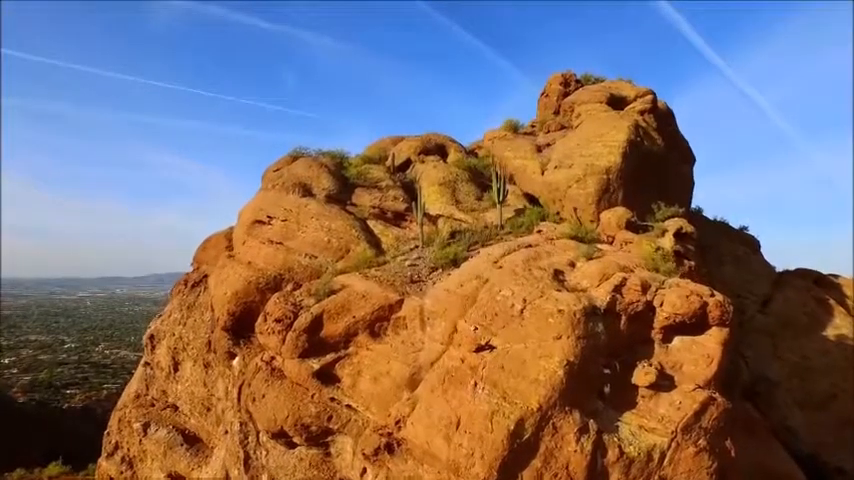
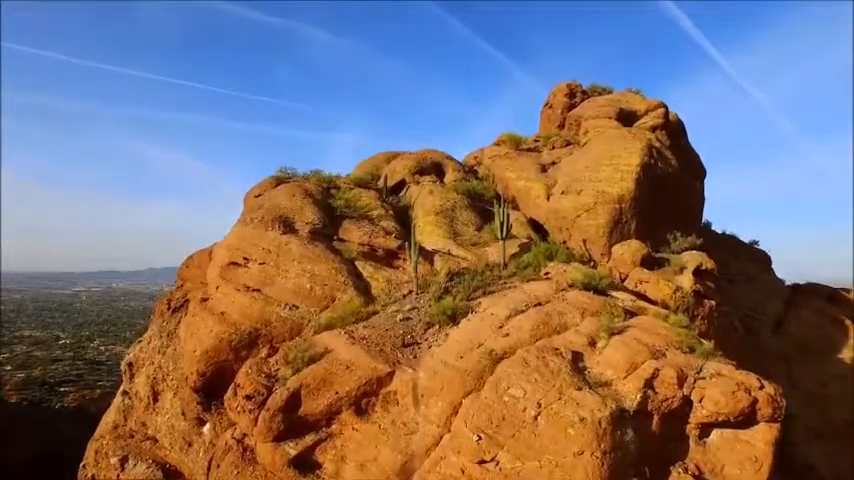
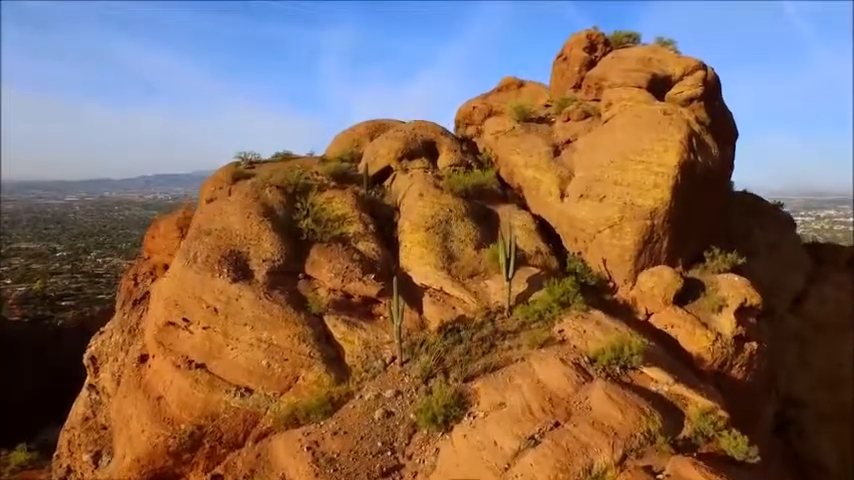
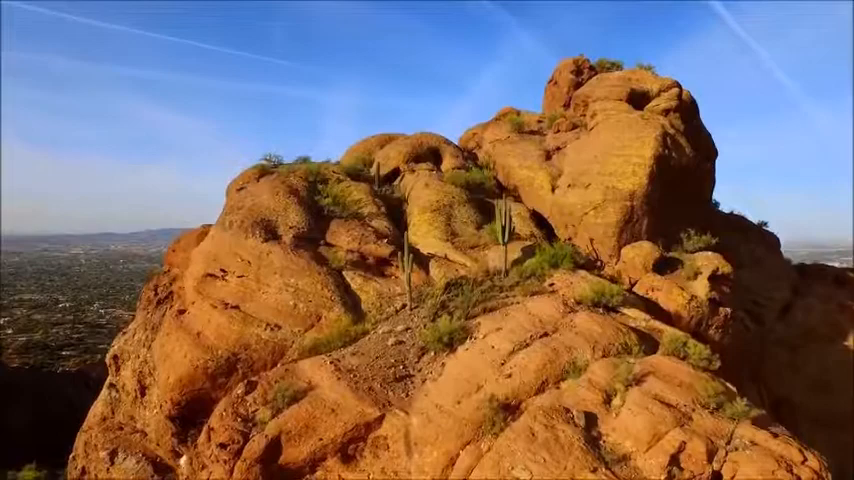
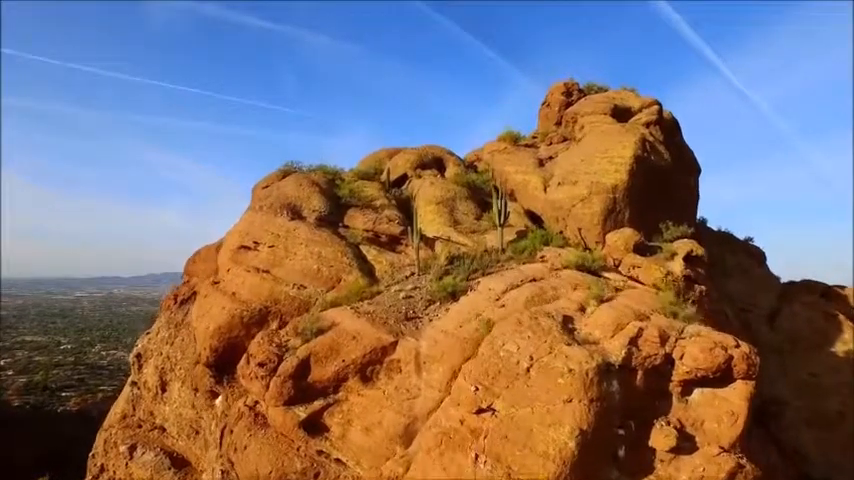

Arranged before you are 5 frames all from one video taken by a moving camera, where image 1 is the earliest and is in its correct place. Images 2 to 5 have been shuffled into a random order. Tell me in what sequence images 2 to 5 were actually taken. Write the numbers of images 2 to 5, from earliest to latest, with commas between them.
5, 2, 4, 3
